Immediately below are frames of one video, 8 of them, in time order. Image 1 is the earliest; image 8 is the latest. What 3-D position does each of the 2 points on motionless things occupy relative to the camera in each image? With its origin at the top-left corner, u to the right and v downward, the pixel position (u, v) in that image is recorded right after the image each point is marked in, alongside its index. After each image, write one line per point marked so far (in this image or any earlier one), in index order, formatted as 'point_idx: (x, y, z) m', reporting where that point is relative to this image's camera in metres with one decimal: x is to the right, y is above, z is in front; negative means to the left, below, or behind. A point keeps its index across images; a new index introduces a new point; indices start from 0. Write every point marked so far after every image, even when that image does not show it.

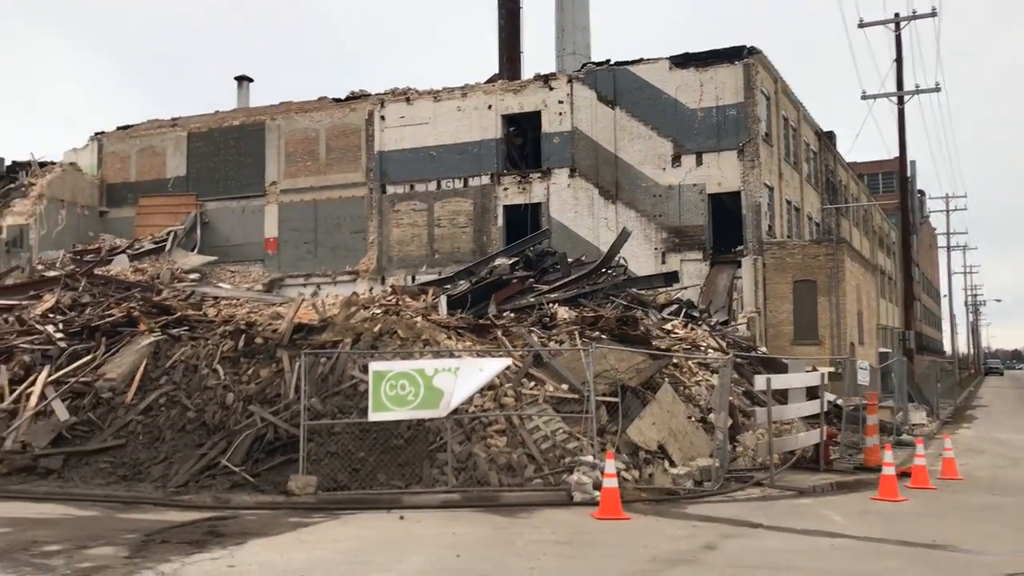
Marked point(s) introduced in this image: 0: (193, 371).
0: (-4.0, -1.0, +12.1) m
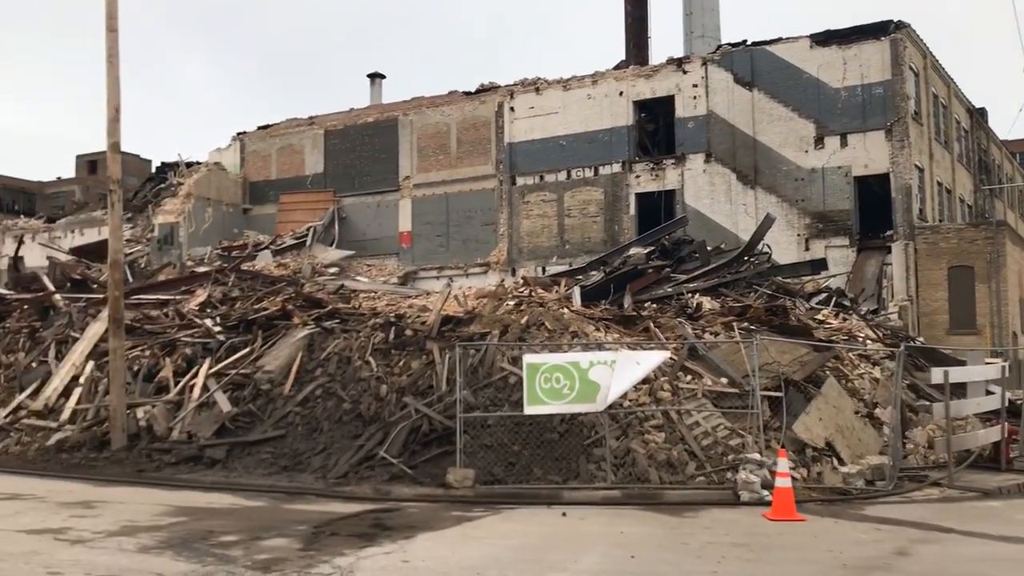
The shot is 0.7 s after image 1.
0: (-2.1, -1.0, +12.2) m
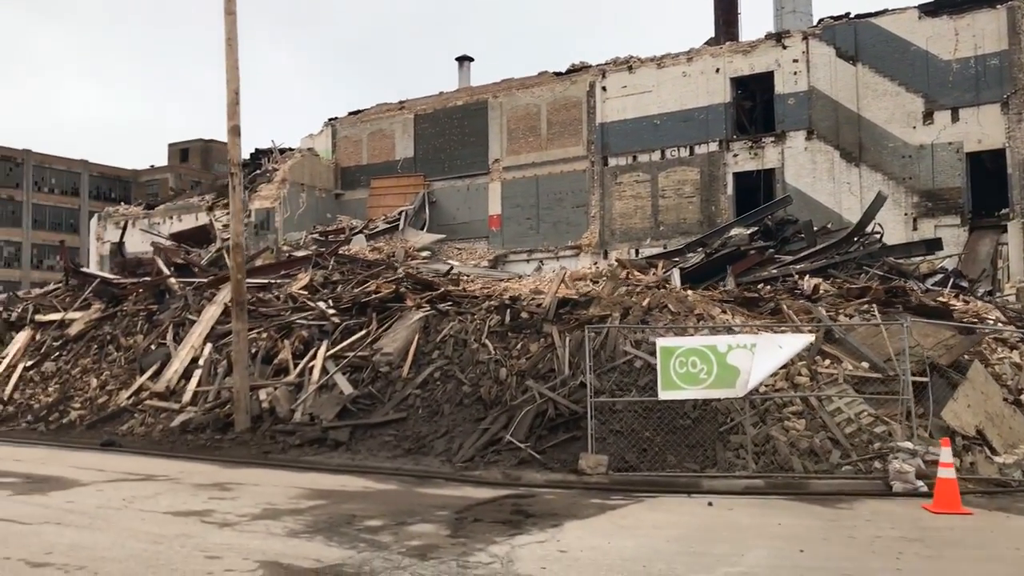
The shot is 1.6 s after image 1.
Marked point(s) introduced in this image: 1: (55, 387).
0: (-0.6, -0.7, +12.1) m
1: (-7.0, -1.5, +14.6) m
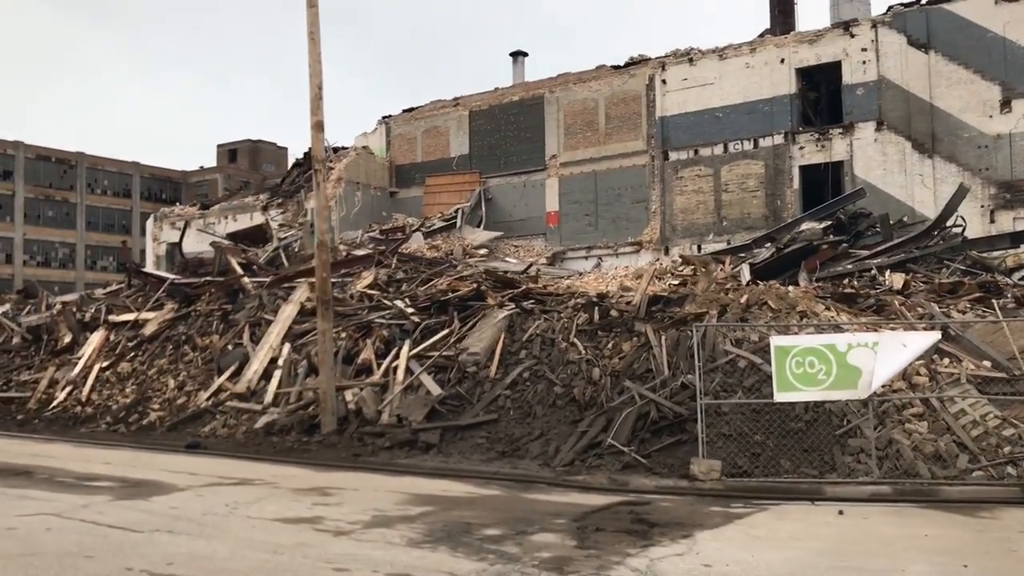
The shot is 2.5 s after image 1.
0: (+0.5, -0.7, +11.7) m
1: (-5.8, -1.5, +14.6) m
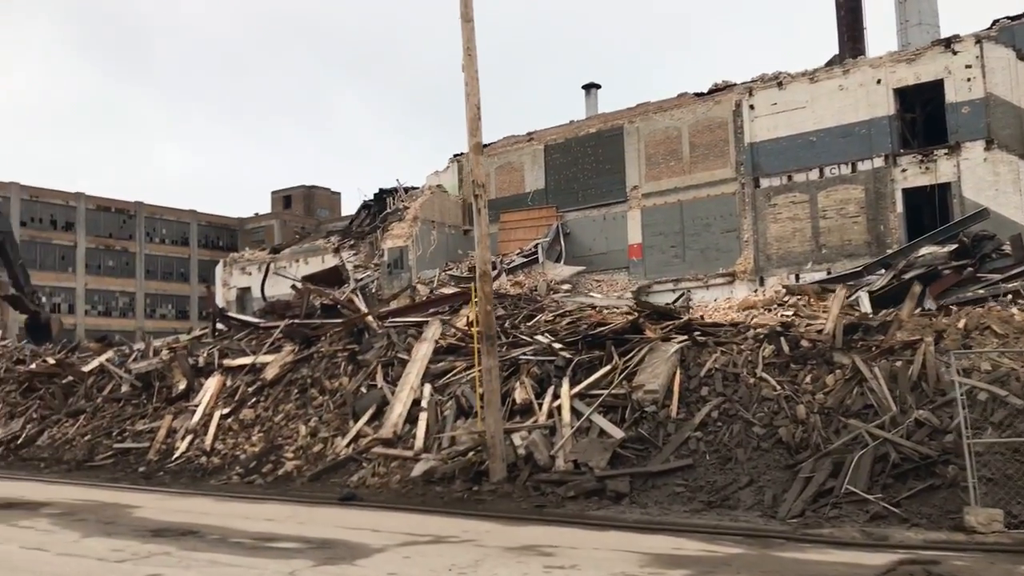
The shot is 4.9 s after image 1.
0: (+2.5, -1.0, +10.6) m
1: (-3.6, -2.1, +13.7) m
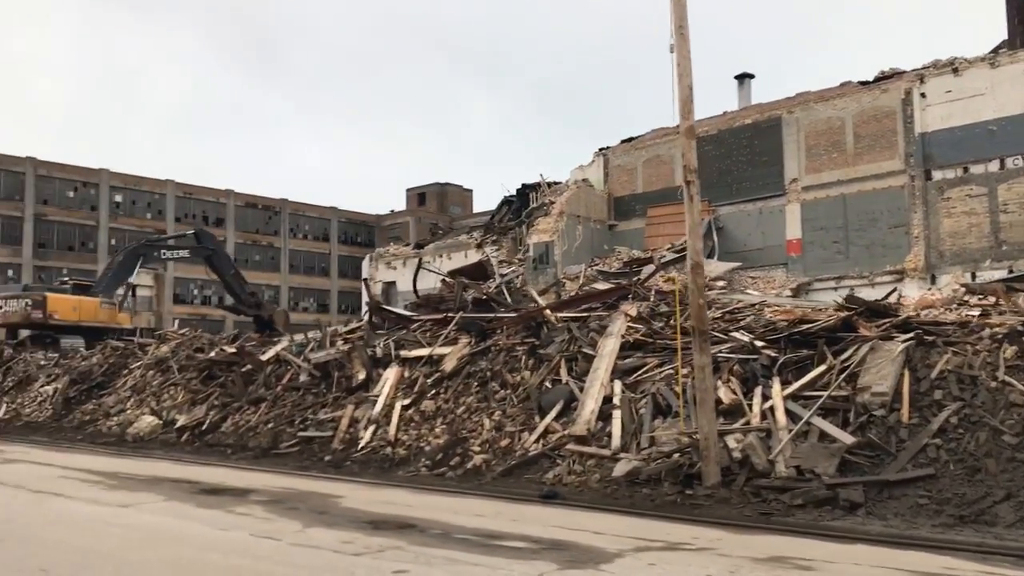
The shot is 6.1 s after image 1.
0: (+4.7, -1.0, +9.7) m
1: (-1.0, -2.0, +13.5) m
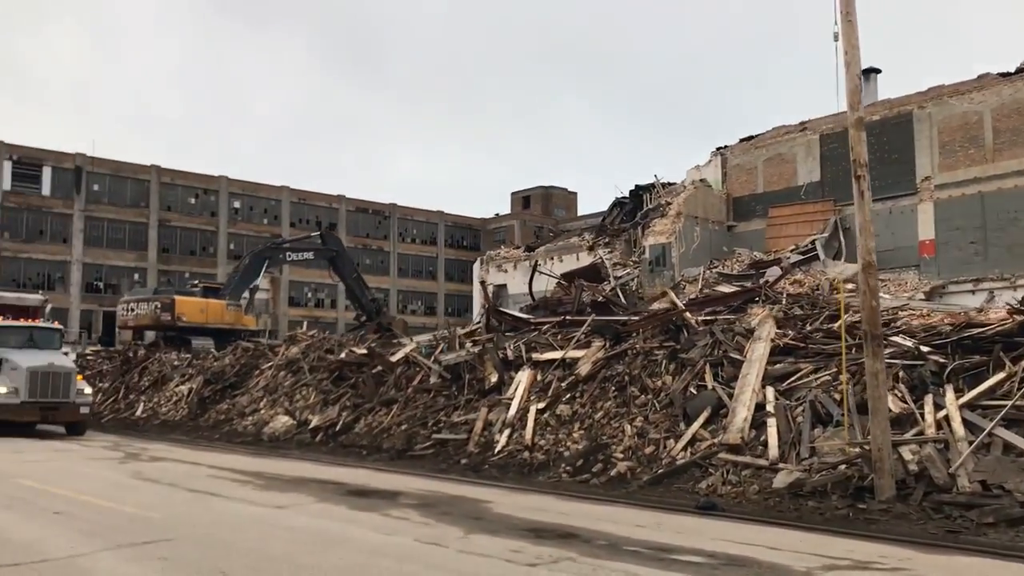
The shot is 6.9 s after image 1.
0: (+6.2, -1.0, +8.8) m
1: (+1.0, -2.0, +13.2) m
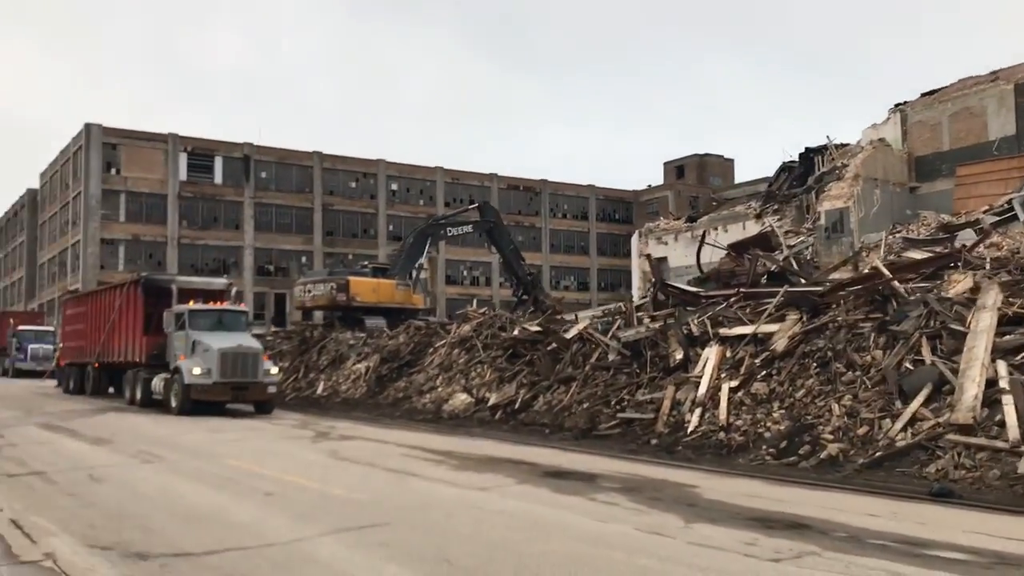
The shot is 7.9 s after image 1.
0: (+8.0, -0.6, +7.3) m
1: (+3.5, -1.6, +12.4) m
